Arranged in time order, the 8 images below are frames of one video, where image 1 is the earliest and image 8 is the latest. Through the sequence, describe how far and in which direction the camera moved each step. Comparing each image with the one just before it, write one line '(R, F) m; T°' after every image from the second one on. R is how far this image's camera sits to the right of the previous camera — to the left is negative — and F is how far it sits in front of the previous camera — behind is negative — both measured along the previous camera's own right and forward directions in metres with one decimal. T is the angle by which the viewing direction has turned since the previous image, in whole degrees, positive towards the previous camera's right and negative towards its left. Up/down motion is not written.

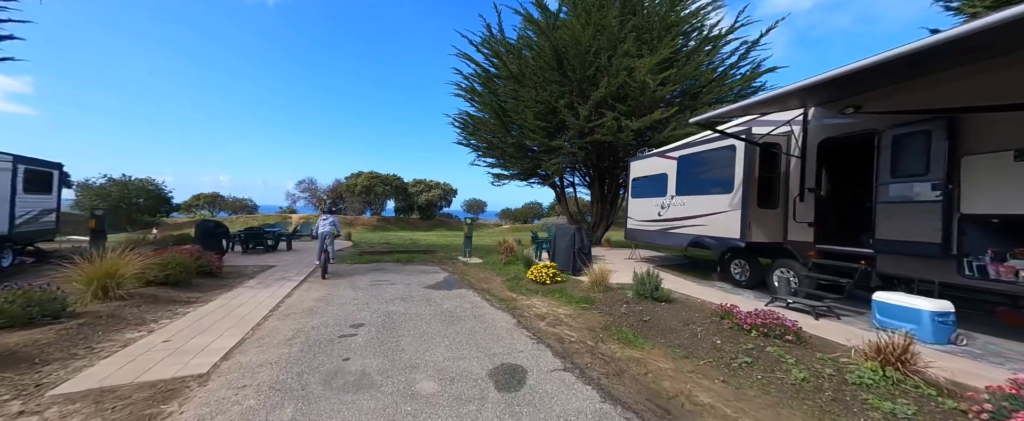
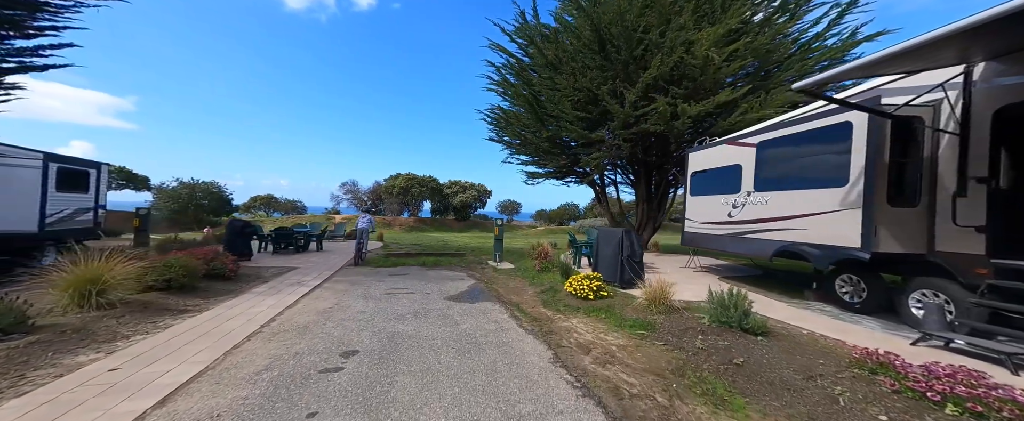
(0.0, +1.1) m; -6°
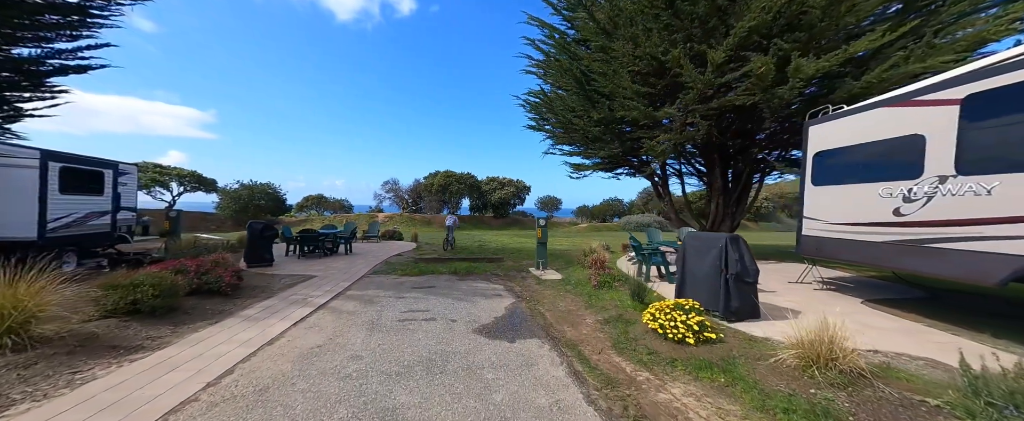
(-0.2, +1.7) m; -7°
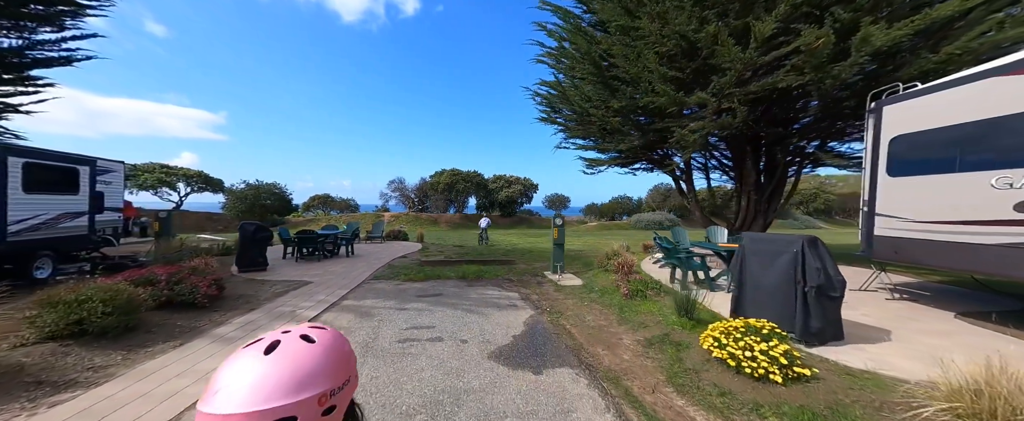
(-0.2, +0.8) m; -1°
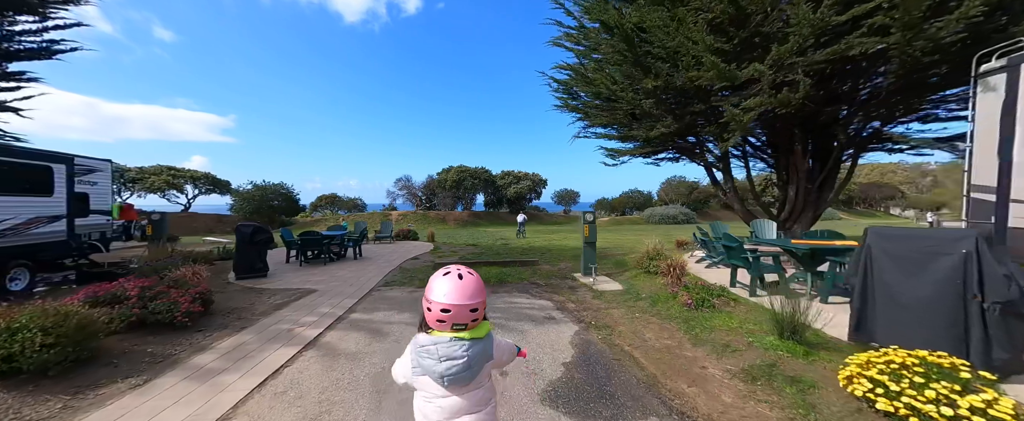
(-0.4, +0.9) m; -1°
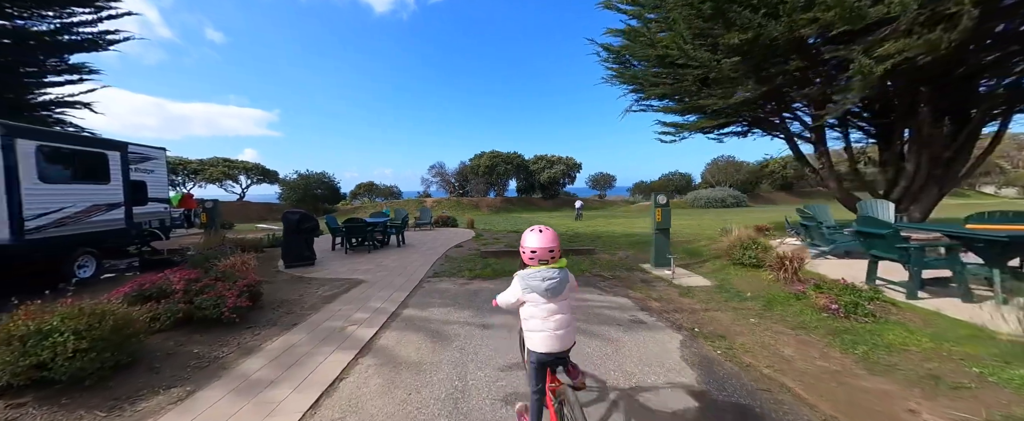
(-0.6, +0.8) m; -5°
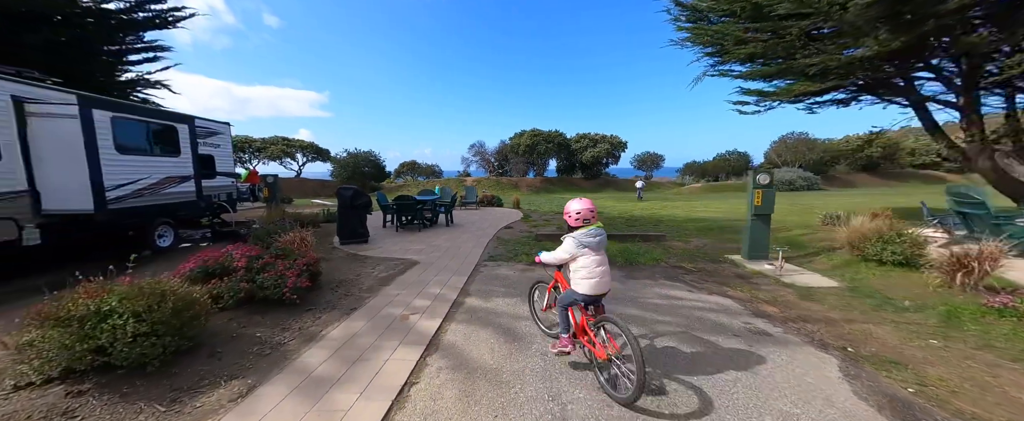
(-0.5, +0.6) m; -7°
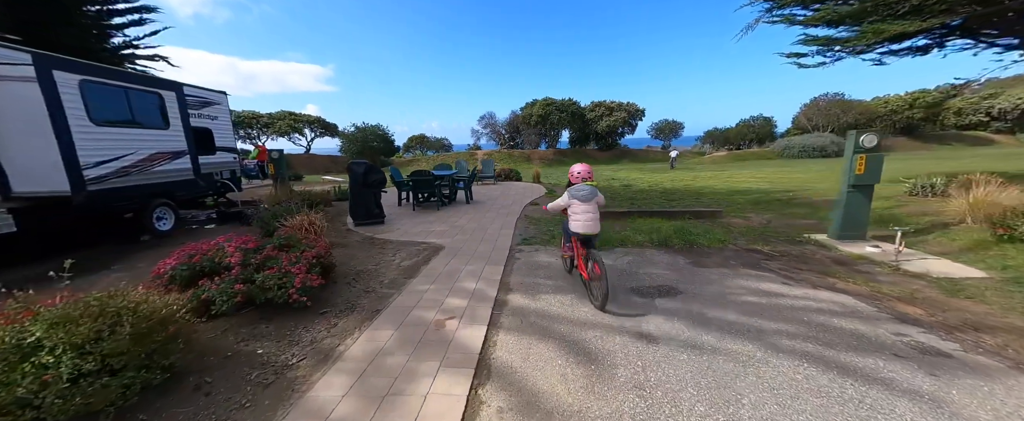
(-0.5, +0.9) m; -2°
